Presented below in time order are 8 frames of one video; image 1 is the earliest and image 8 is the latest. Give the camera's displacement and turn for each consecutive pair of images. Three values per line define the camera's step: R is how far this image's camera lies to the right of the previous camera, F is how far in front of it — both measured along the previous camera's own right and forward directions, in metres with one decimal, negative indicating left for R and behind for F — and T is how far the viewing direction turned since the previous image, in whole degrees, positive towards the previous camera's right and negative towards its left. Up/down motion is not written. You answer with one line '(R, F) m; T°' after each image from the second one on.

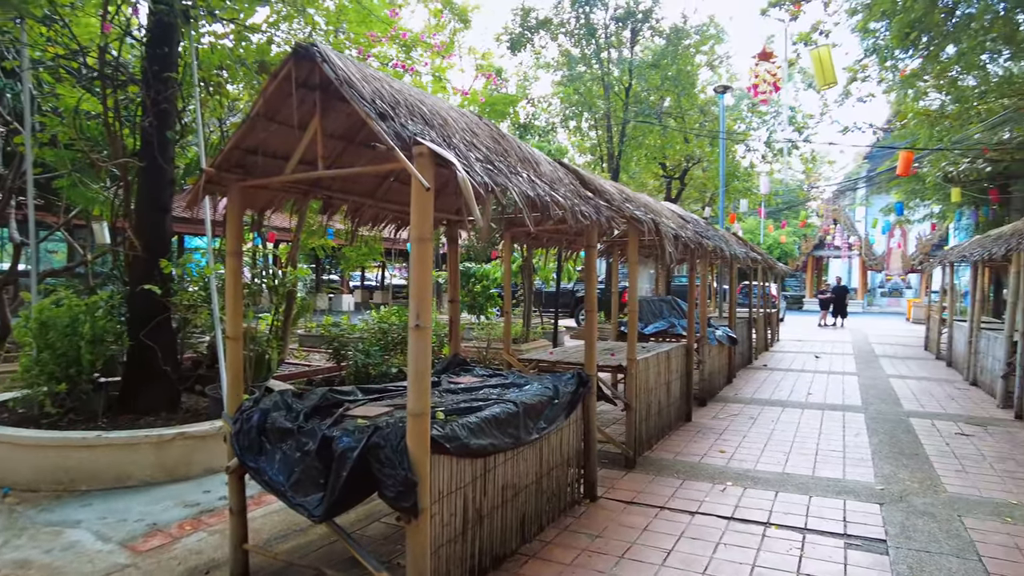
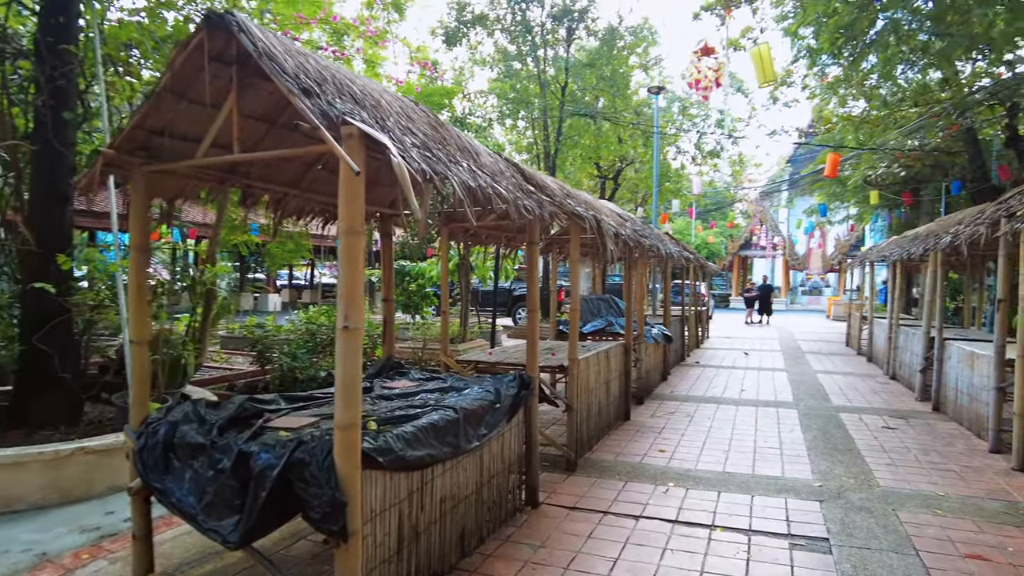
(0.0, +0.2) m; +6°
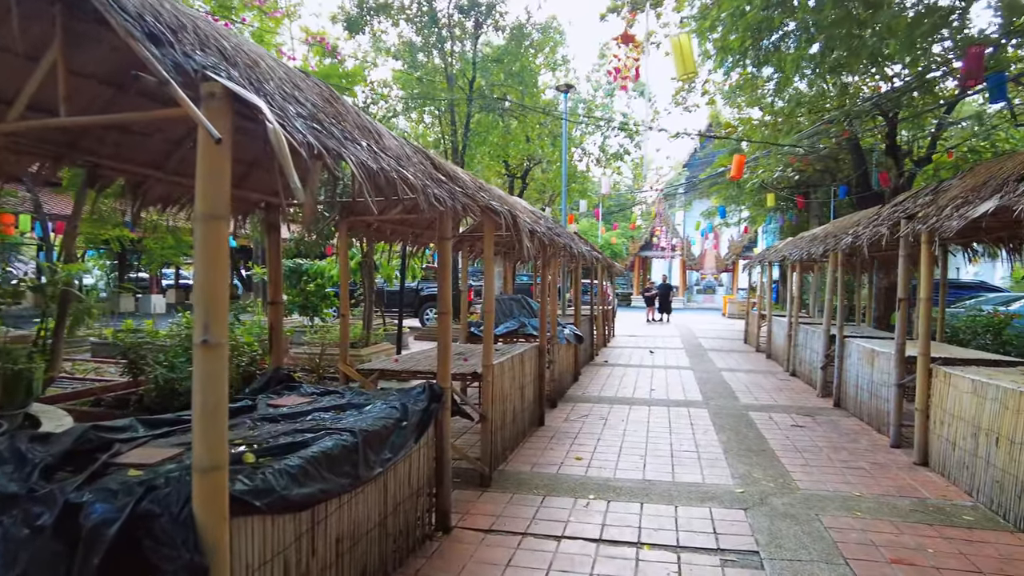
(0.0, +0.4) m; +8°
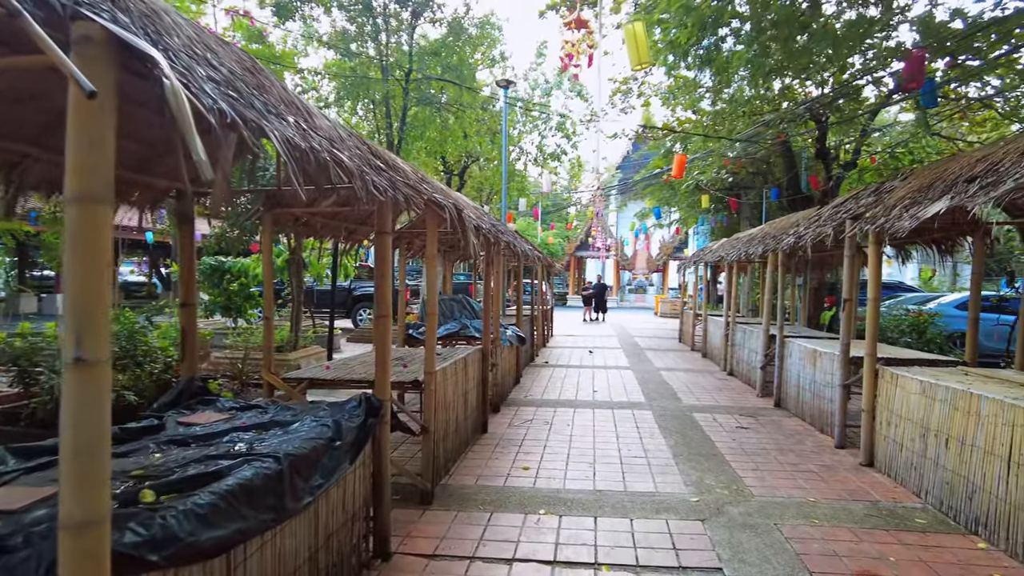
(-0.1, +0.3) m; +6°
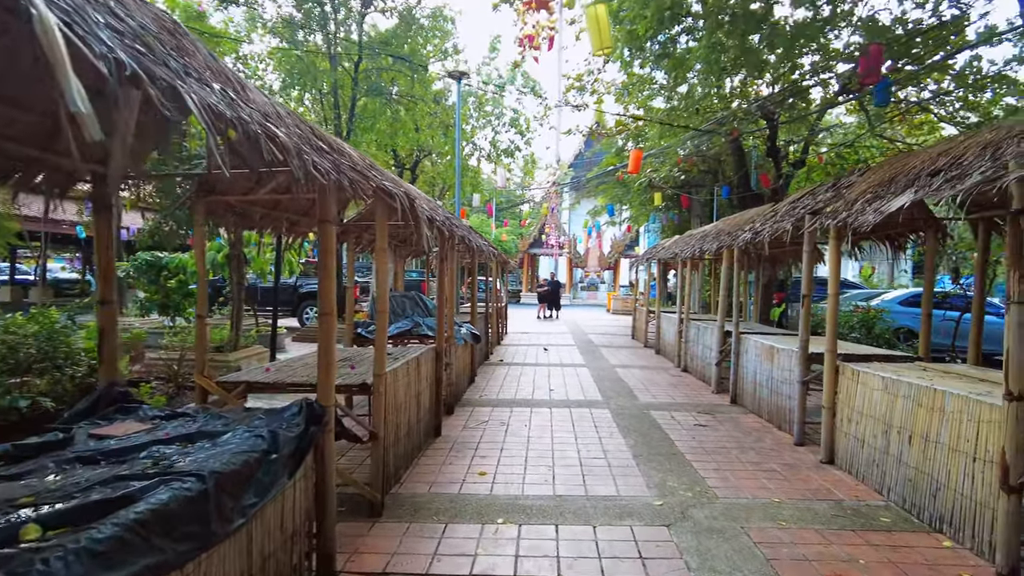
(0.0, +0.2) m; +4°
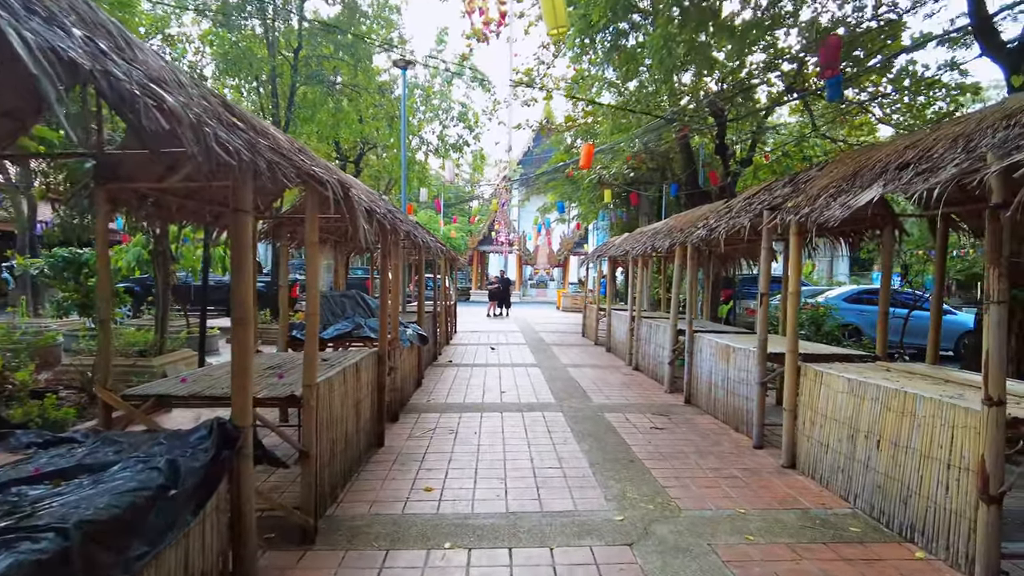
(0.0, +0.4) m; +5°
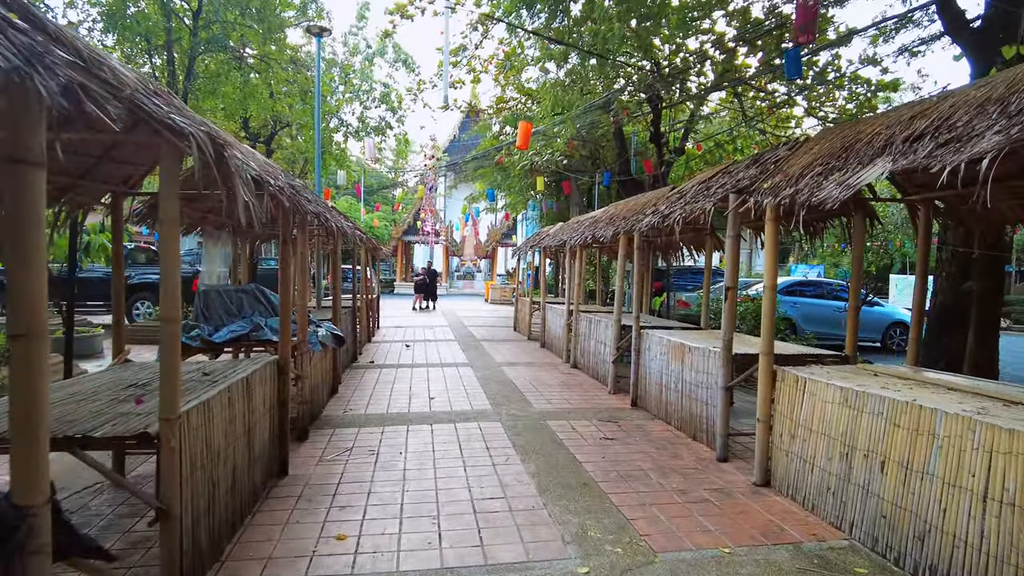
(0.0, +0.8) m; +7°
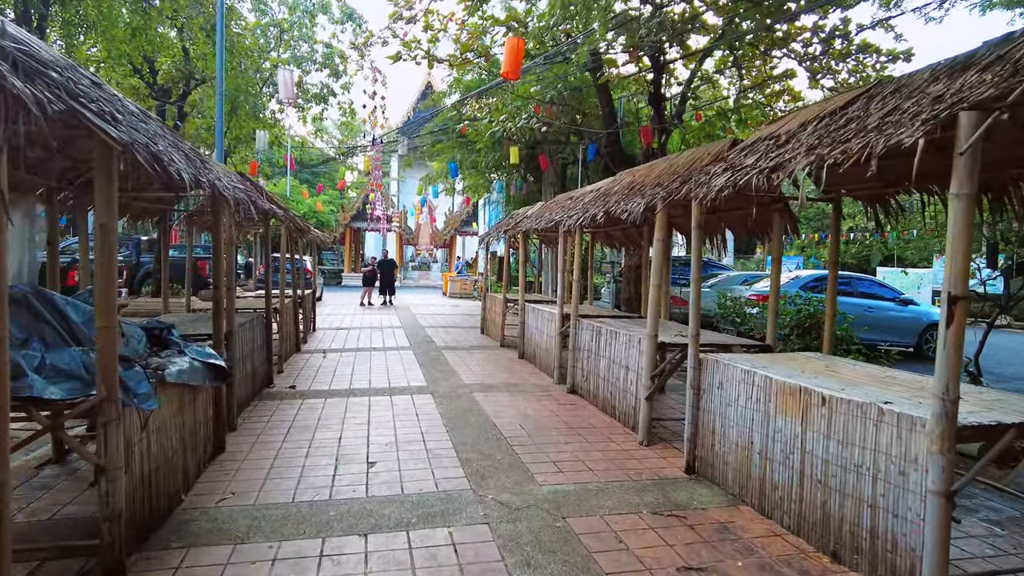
(-0.2, +2.5) m; +4°
